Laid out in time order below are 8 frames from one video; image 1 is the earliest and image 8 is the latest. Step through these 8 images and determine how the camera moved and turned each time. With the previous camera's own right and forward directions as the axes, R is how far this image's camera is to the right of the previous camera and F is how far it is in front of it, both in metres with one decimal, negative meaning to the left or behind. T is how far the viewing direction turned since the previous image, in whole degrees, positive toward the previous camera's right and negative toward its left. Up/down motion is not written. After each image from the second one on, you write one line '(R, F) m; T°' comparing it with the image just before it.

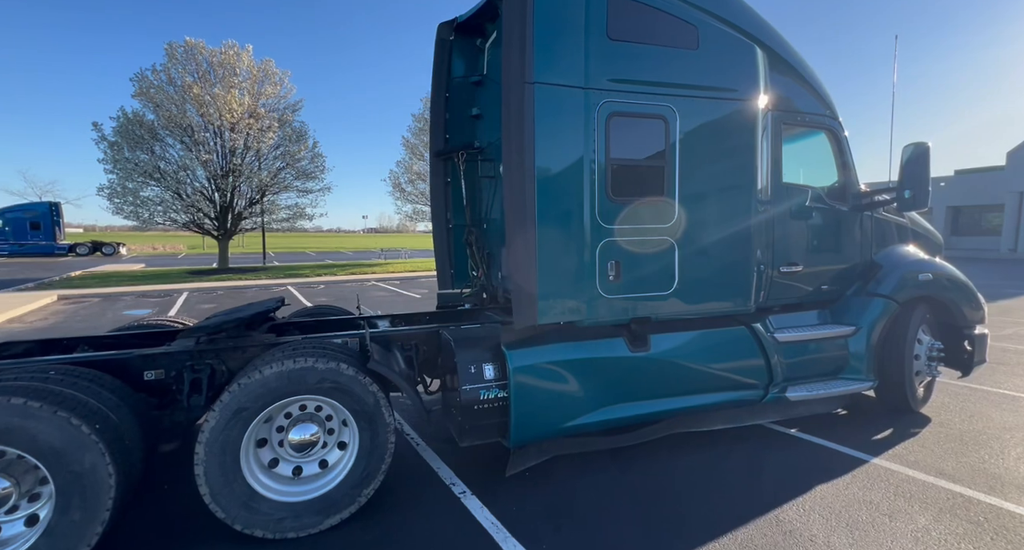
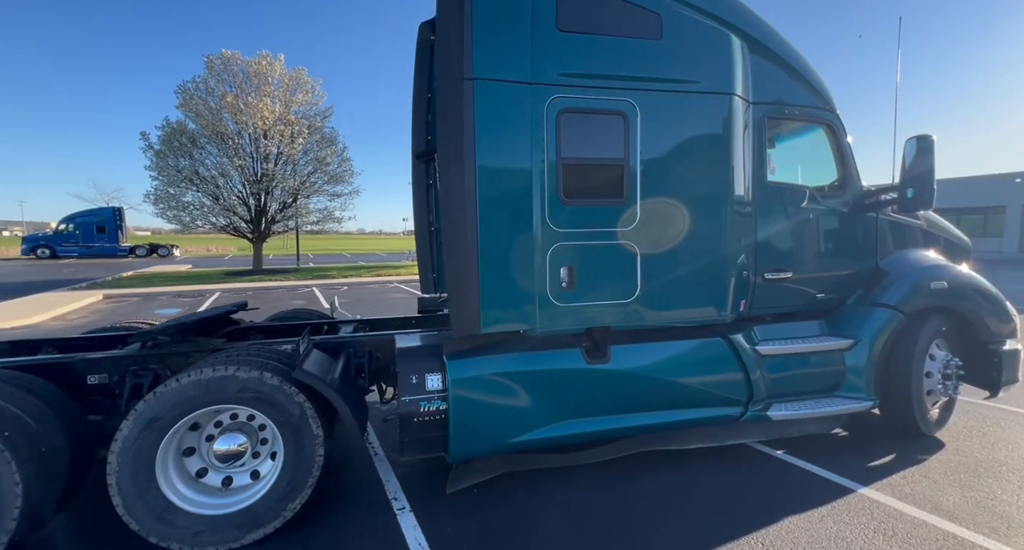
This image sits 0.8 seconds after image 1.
(+0.5, +0.2) m; -4°
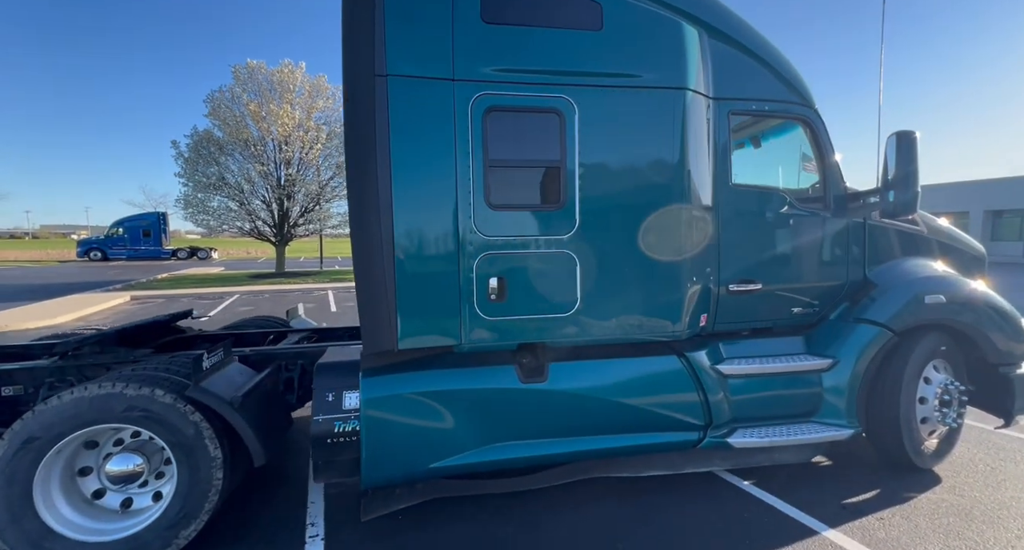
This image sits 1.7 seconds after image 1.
(+0.6, +0.2) m; -3°
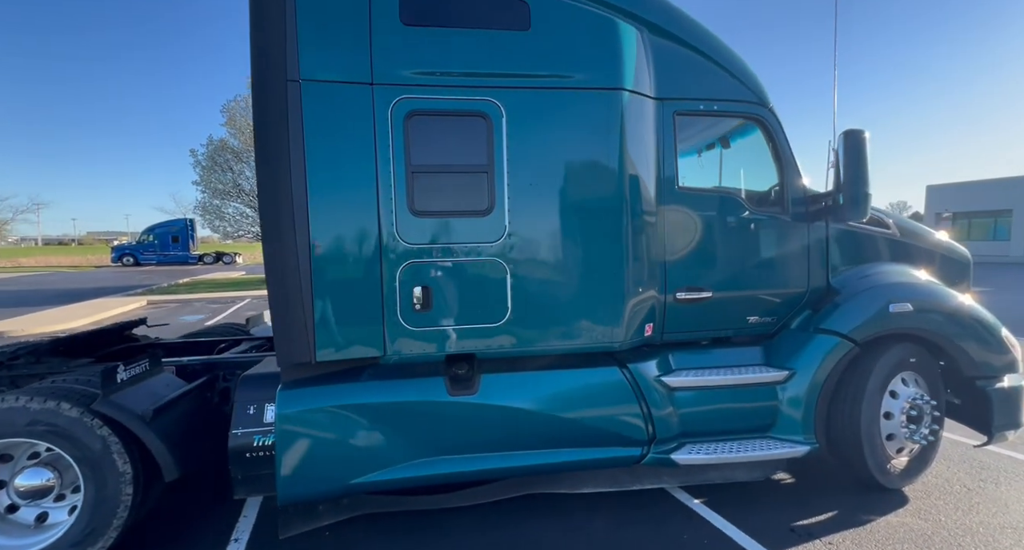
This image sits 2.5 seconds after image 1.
(+0.5, +0.1) m; -2°
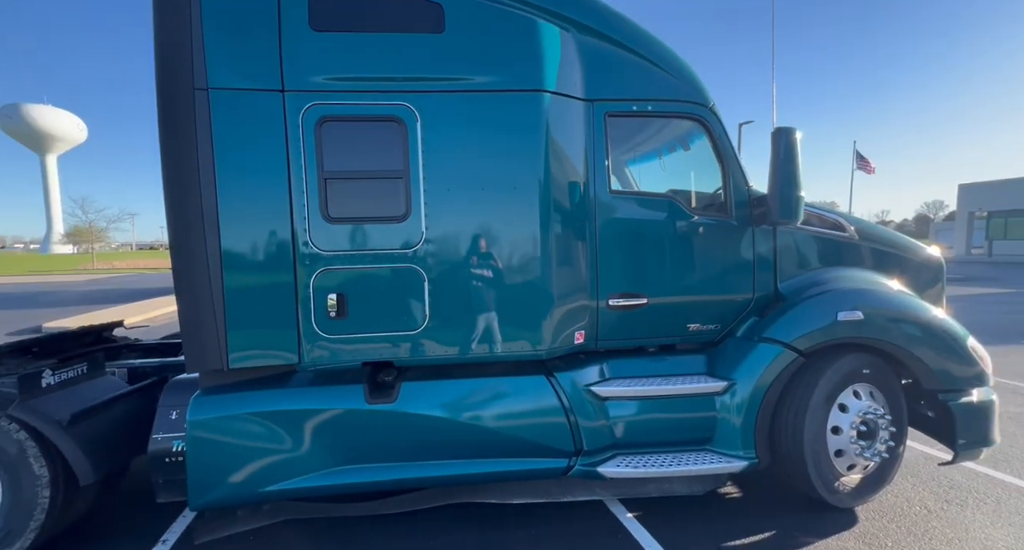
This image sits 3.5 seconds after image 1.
(+0.6, +0.1) m; -3°
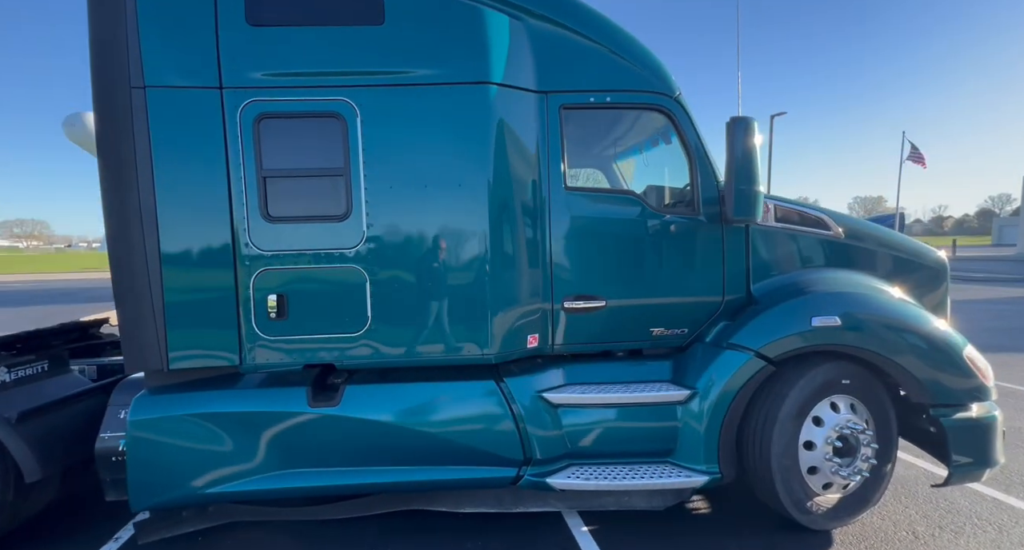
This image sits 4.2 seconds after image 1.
(+0.4, +0.1) m; -3°
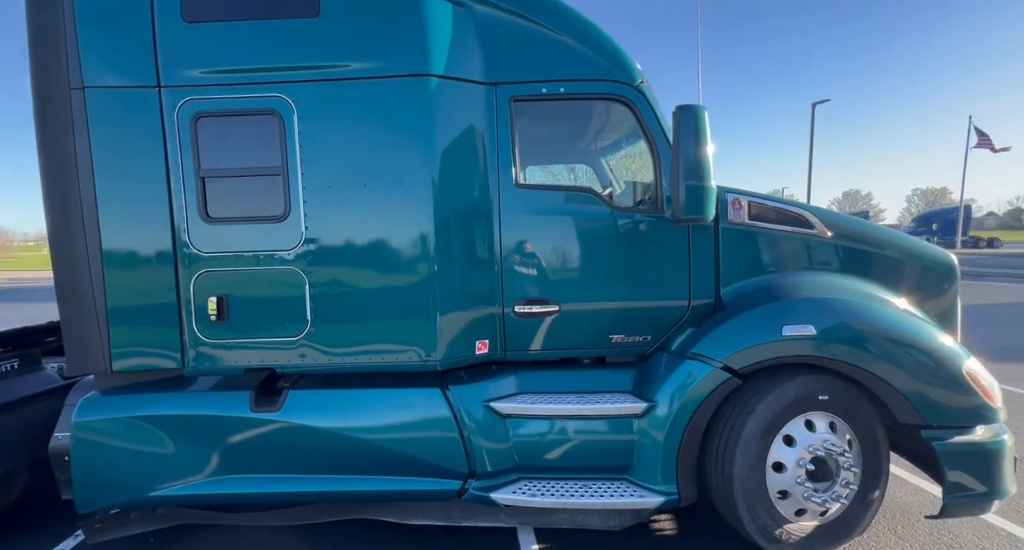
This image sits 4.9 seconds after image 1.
(+0.5, +0.2) m; -4°
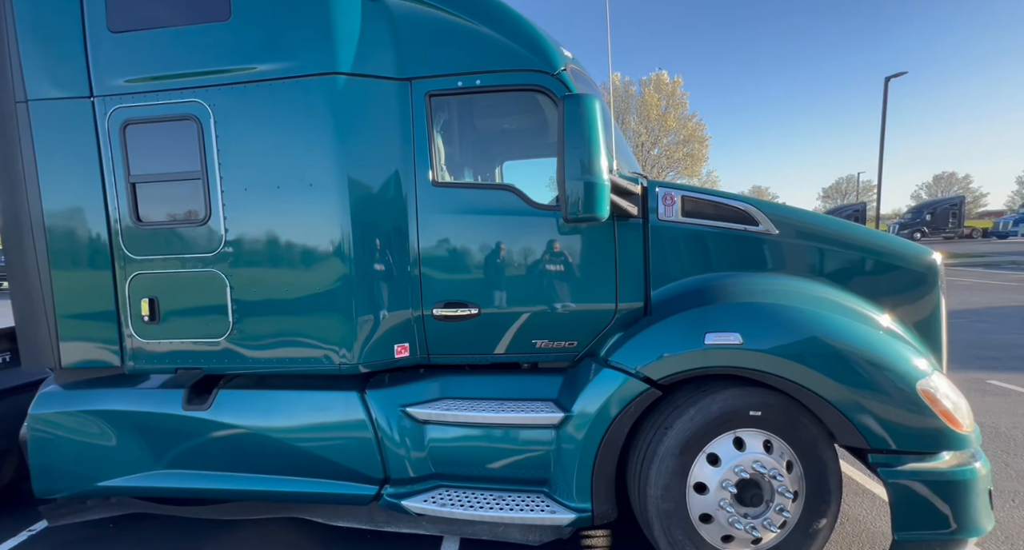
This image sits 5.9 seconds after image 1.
(+0.7, +0.1) m; -6°
